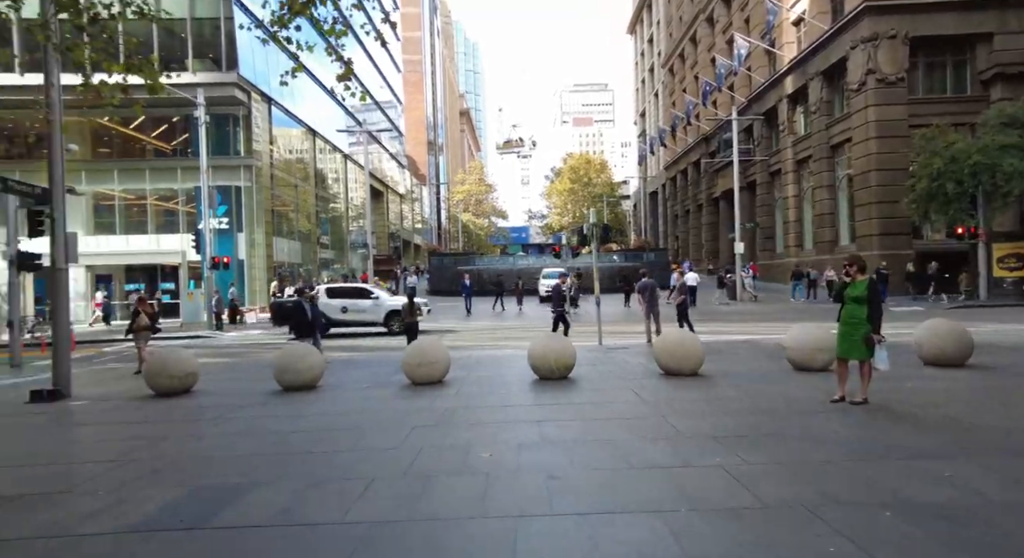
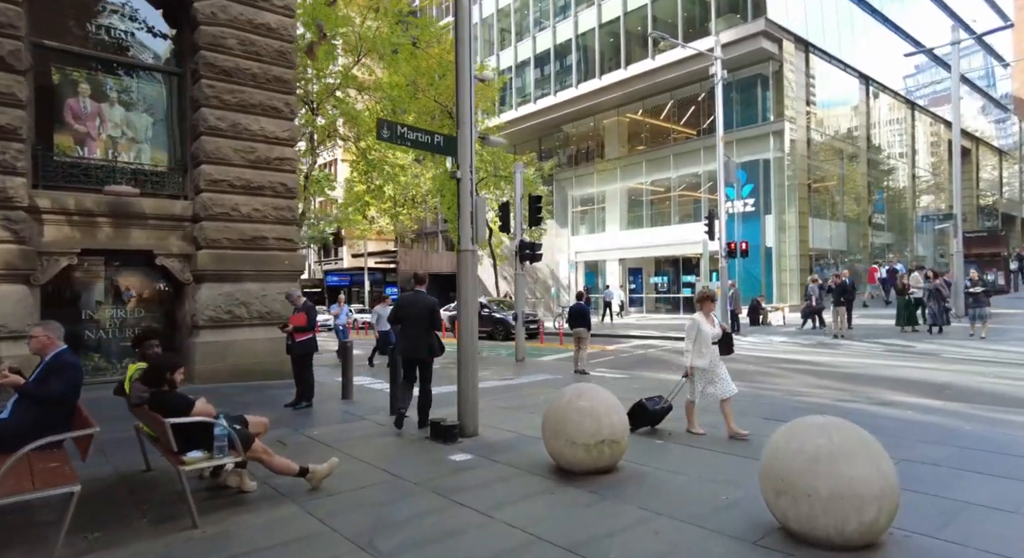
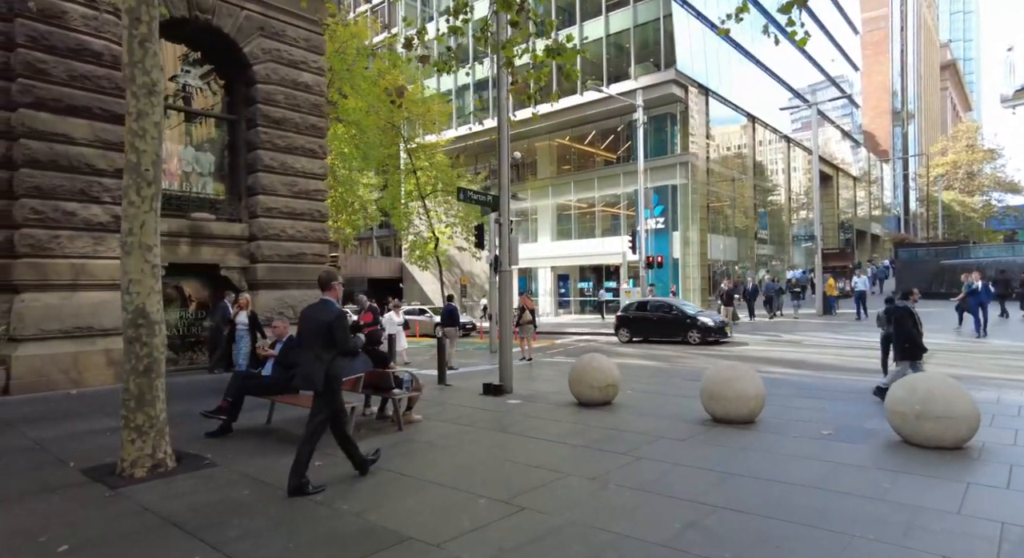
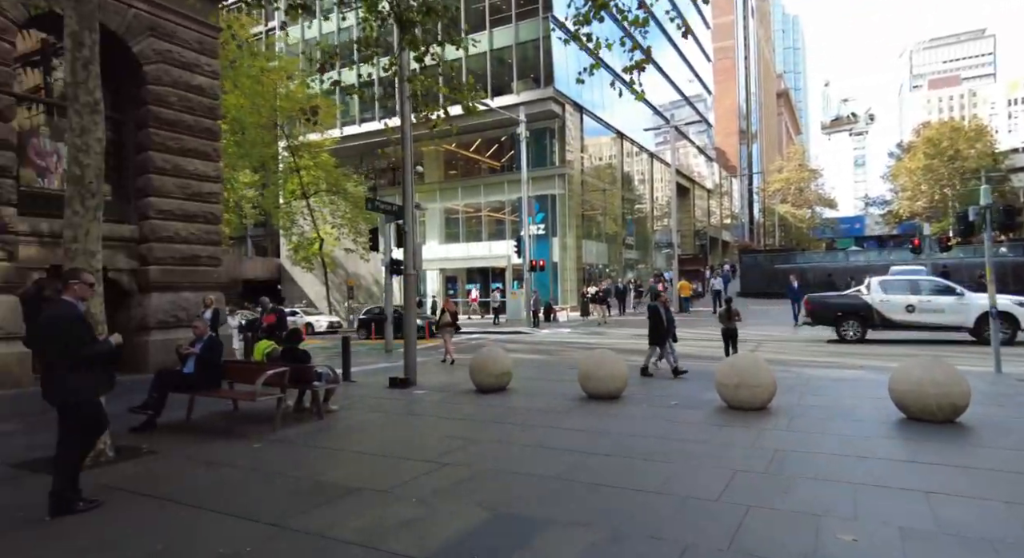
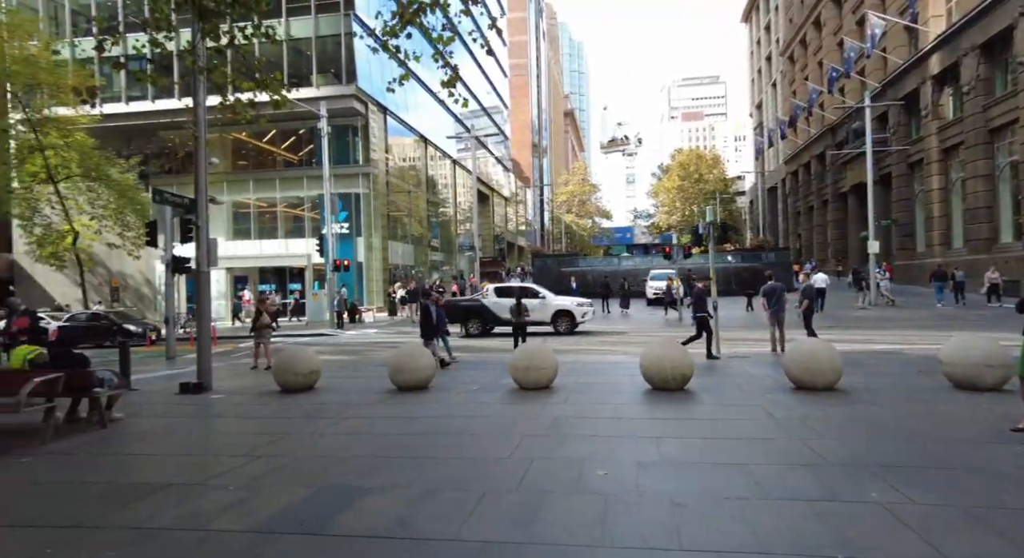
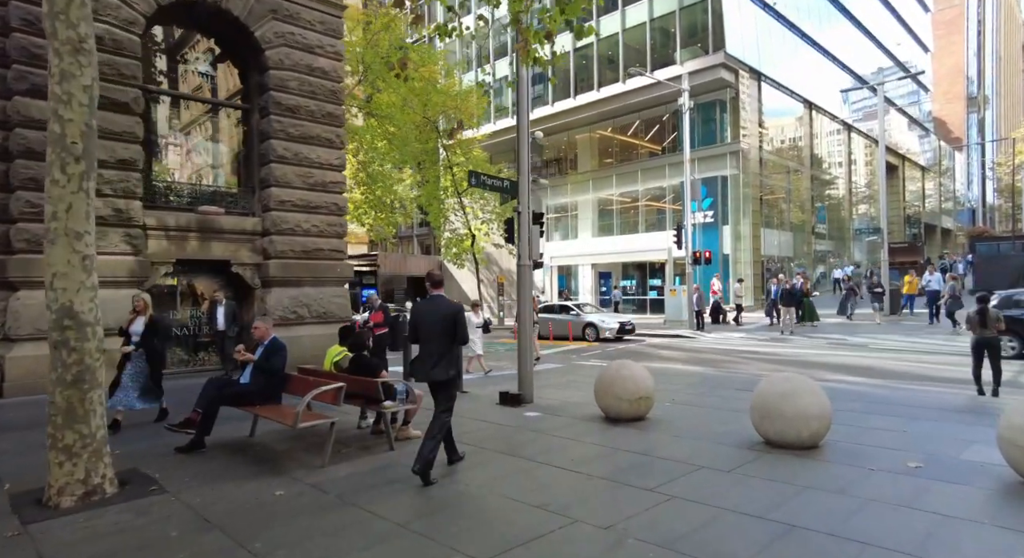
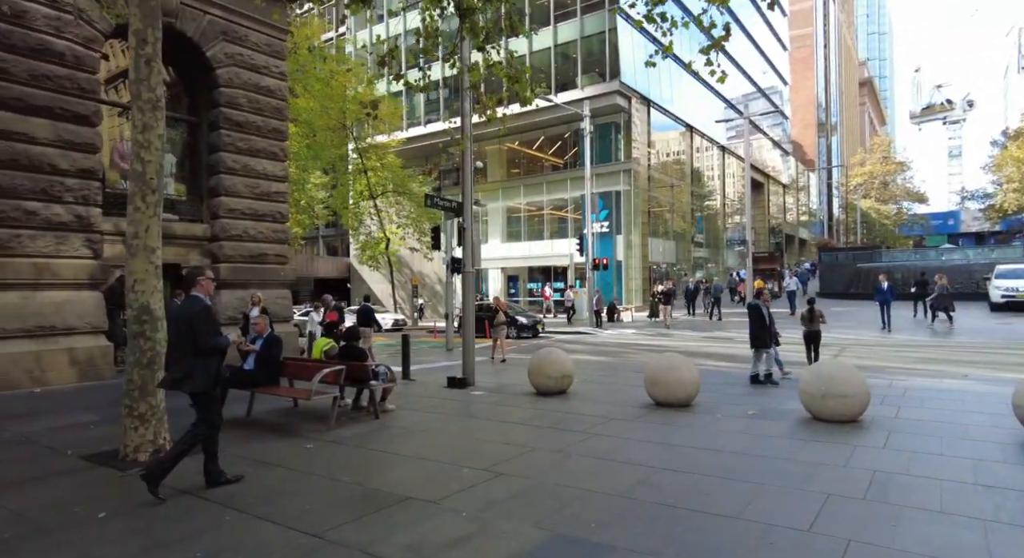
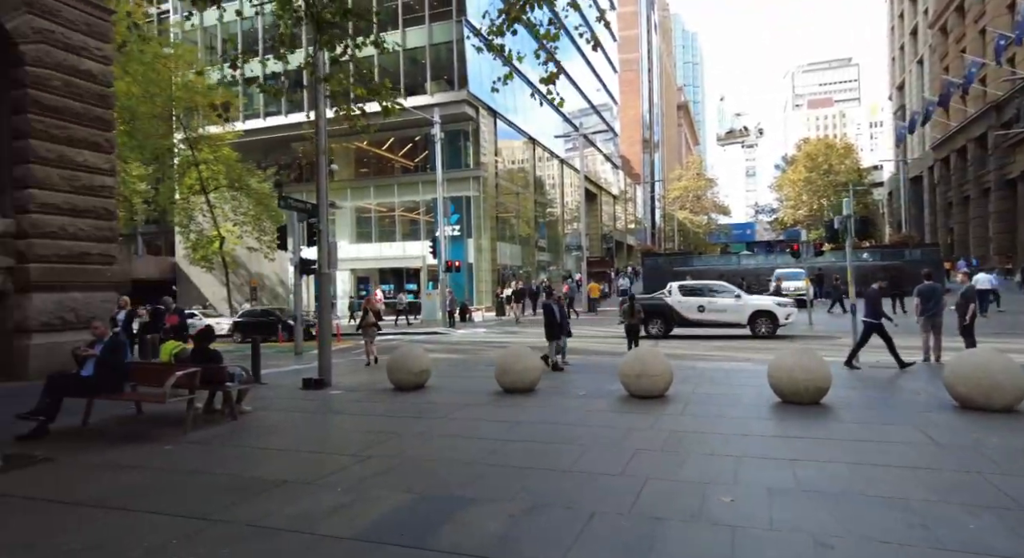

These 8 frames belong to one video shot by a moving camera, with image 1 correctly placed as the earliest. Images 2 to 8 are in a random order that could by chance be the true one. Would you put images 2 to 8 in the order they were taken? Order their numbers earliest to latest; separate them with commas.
5, 8, 4, 7, 3, 6, 2
